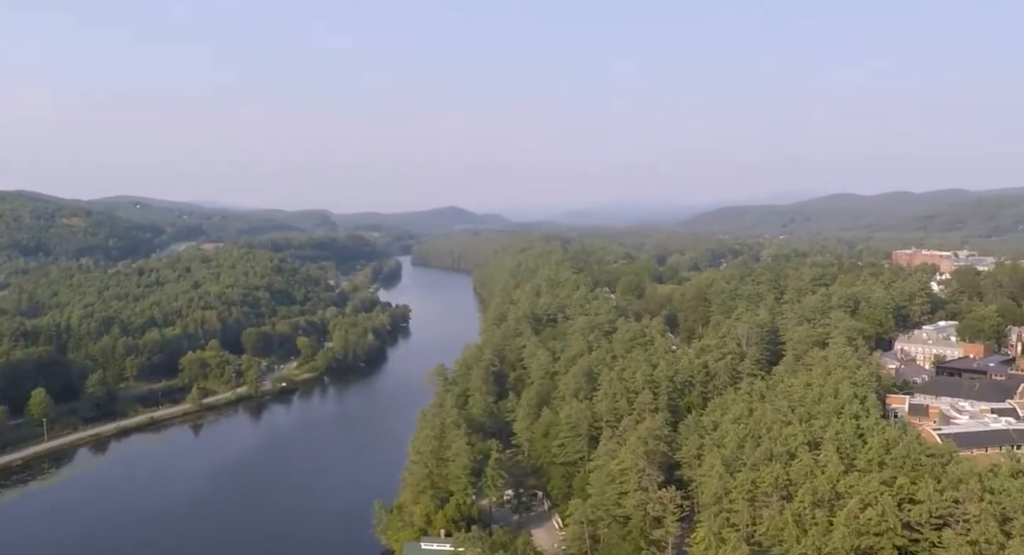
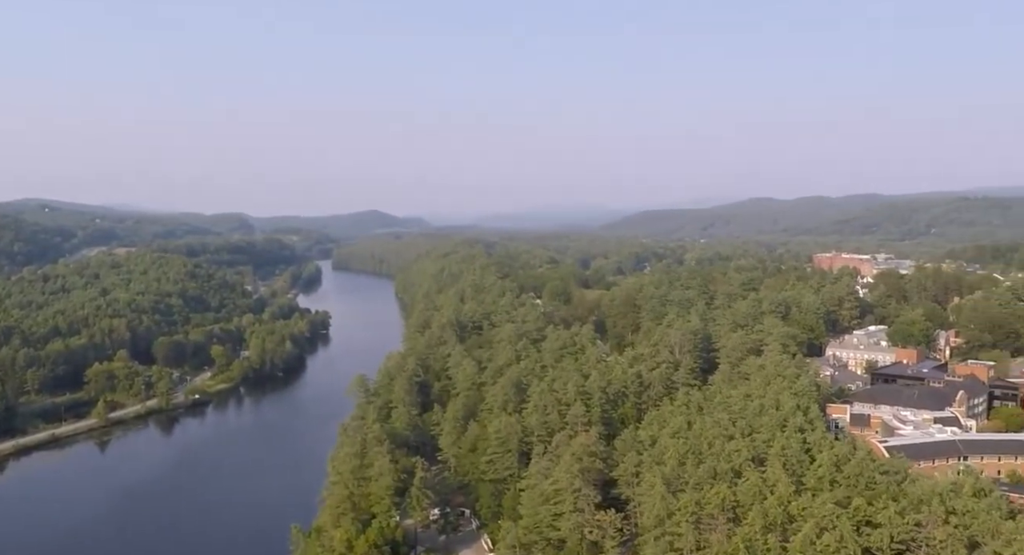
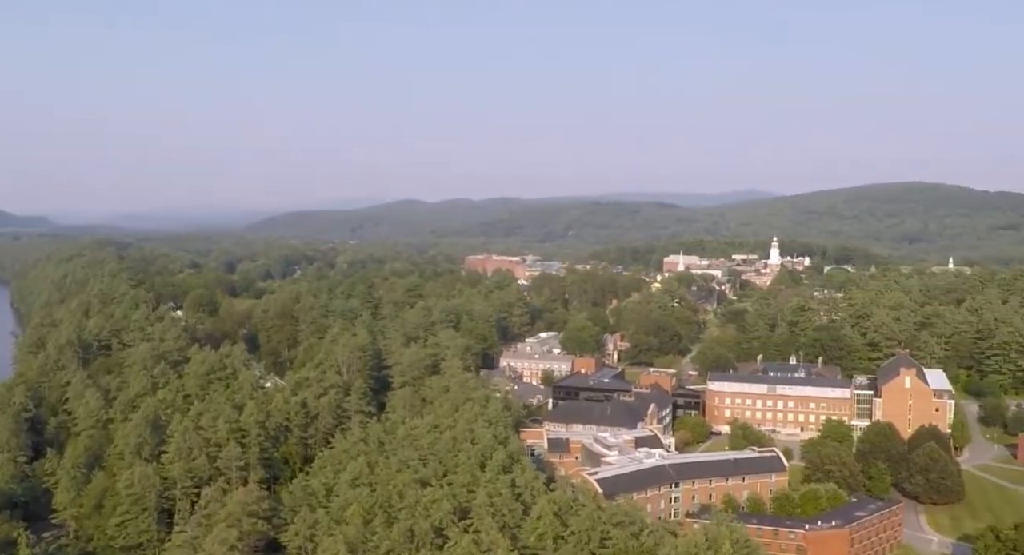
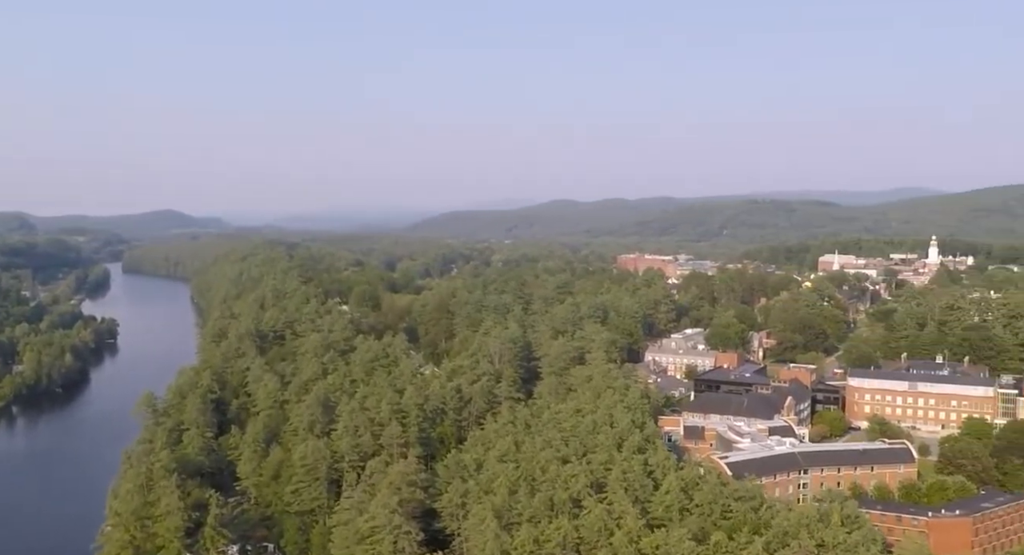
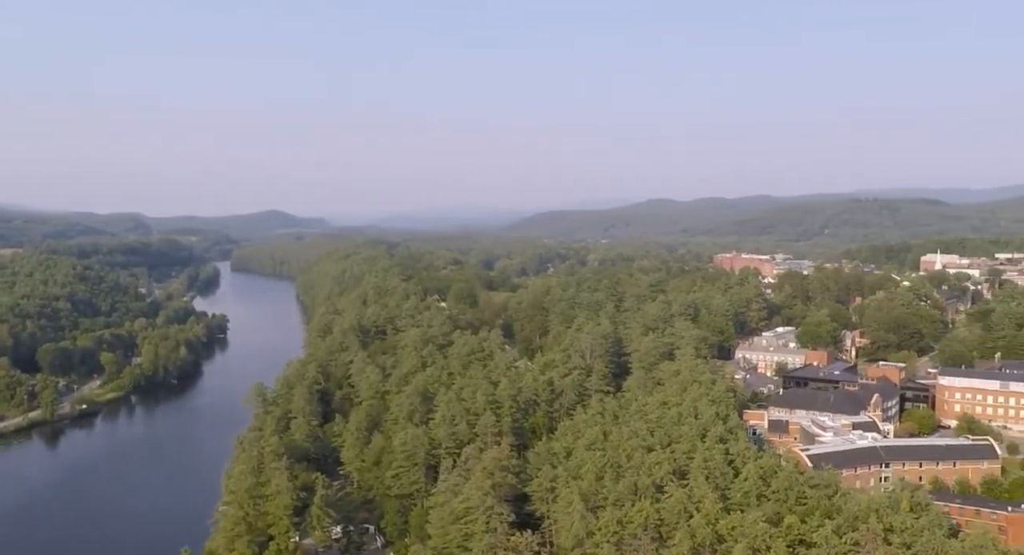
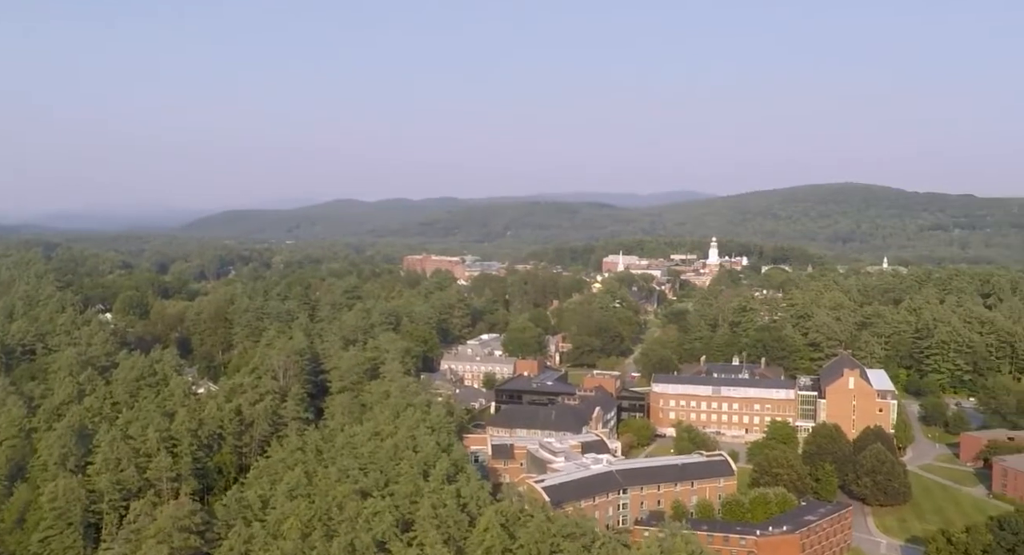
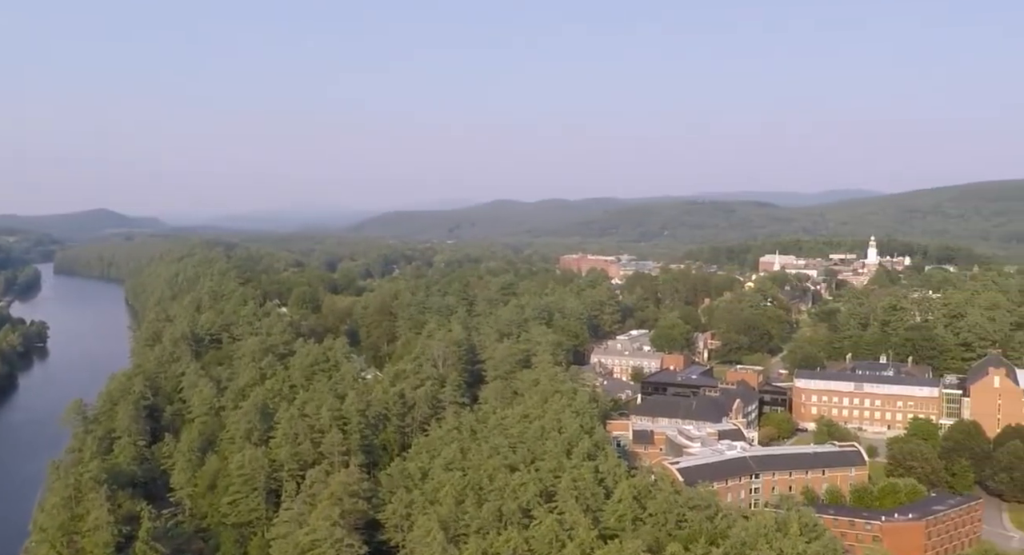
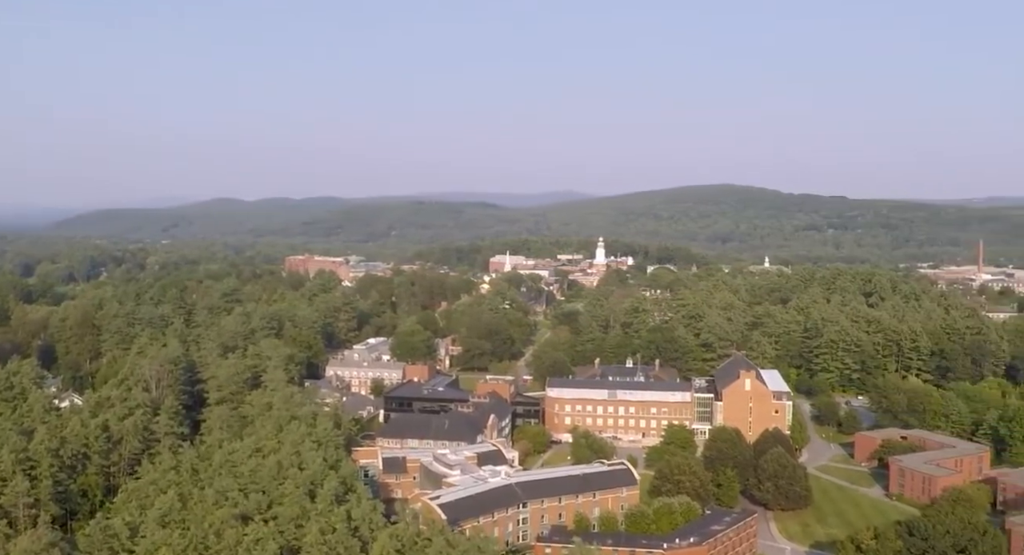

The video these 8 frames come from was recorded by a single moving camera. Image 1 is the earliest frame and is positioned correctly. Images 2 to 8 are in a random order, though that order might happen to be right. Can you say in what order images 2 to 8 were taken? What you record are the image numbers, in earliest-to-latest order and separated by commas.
2, 5, 4, 7, 3, 6, 8
